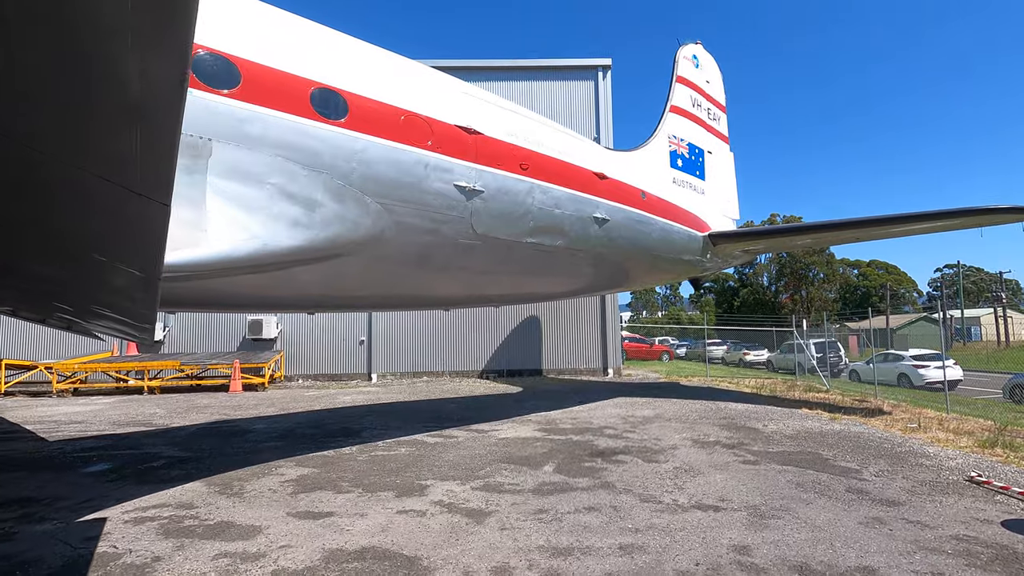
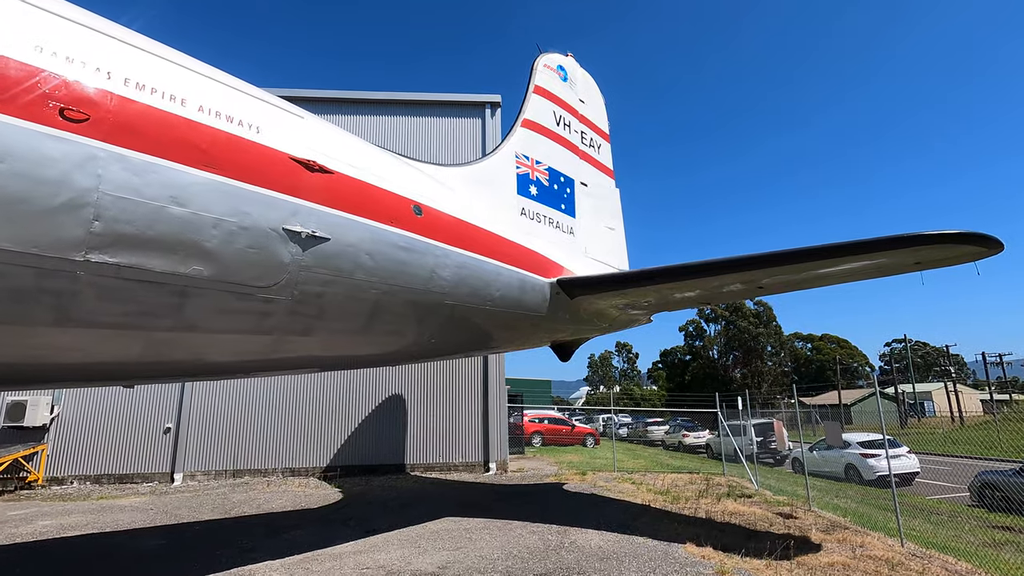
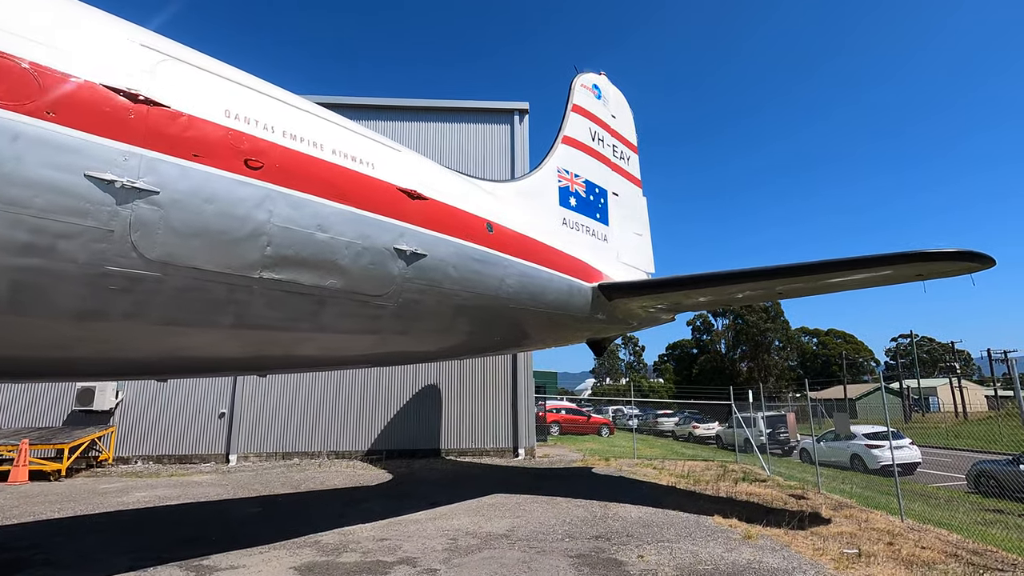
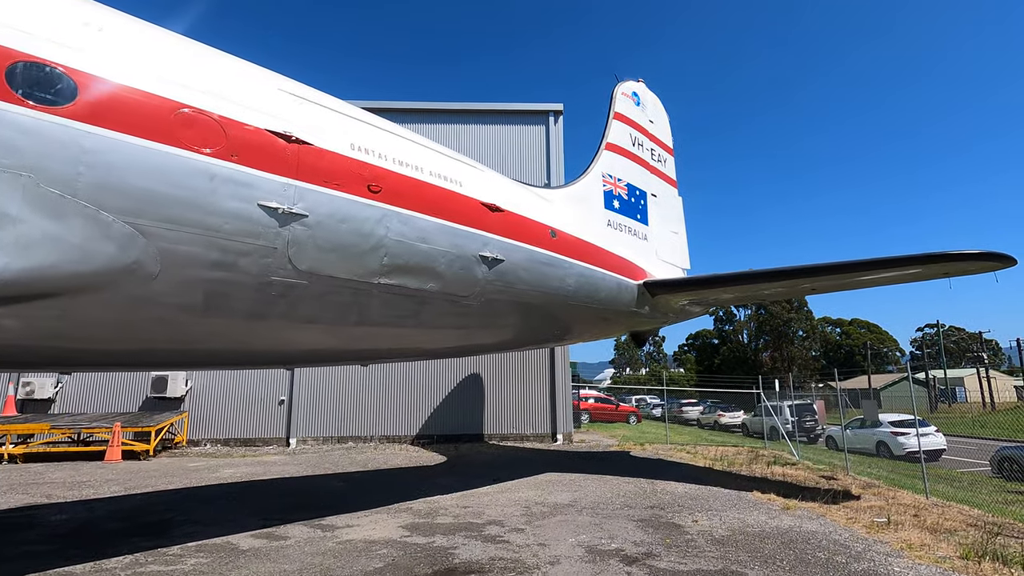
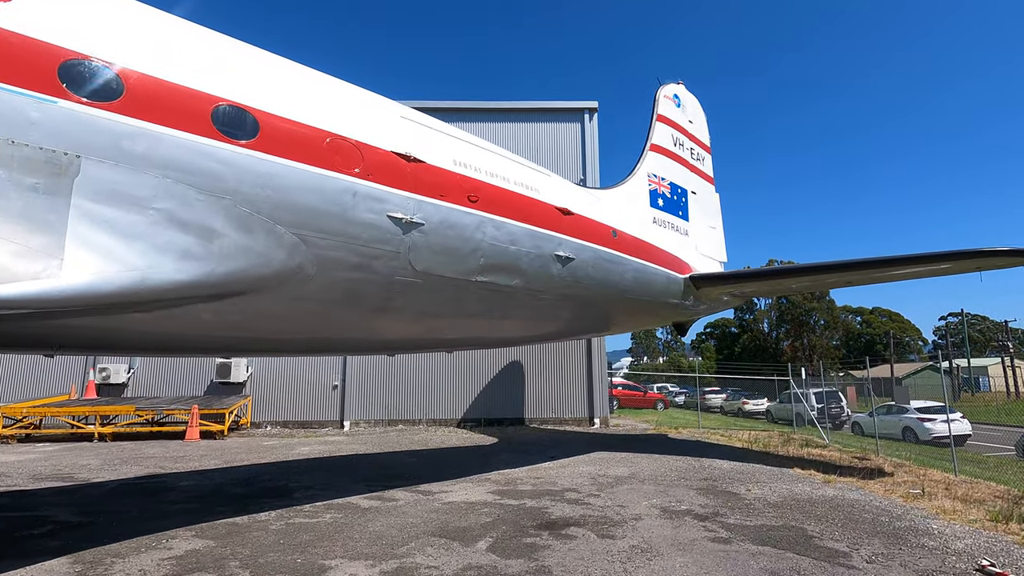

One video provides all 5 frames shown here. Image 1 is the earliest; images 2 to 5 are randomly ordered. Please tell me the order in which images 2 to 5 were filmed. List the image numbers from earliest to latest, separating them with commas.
5, 4, 3, 2
